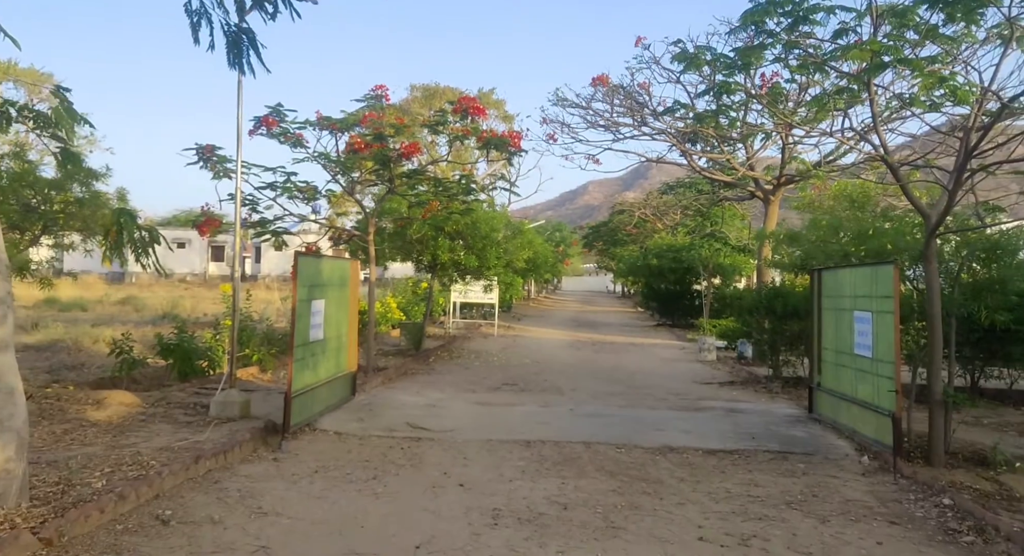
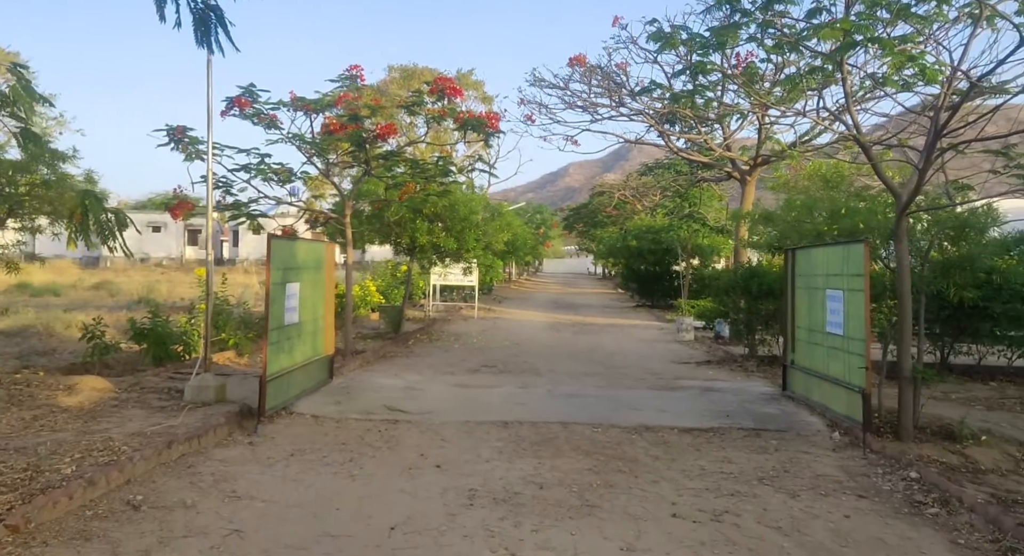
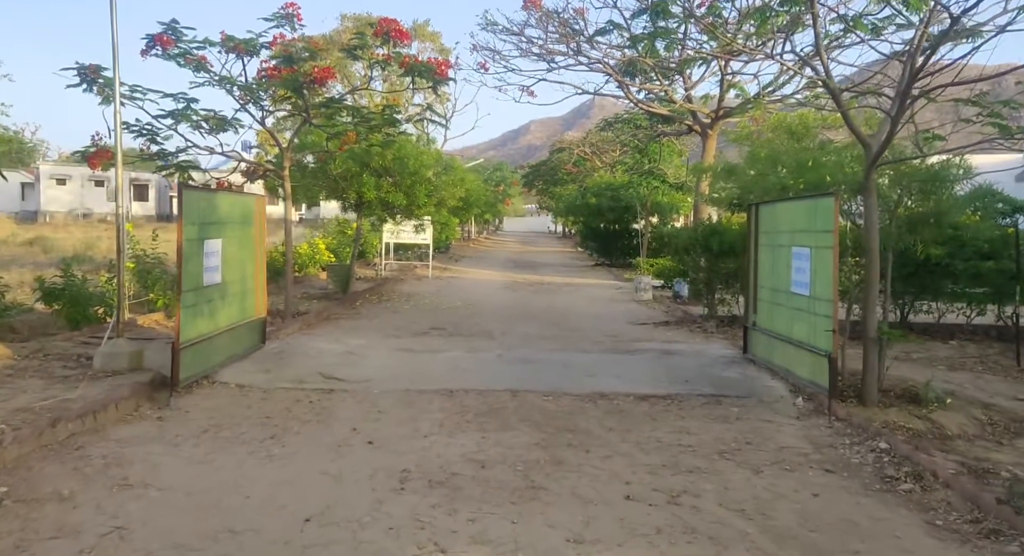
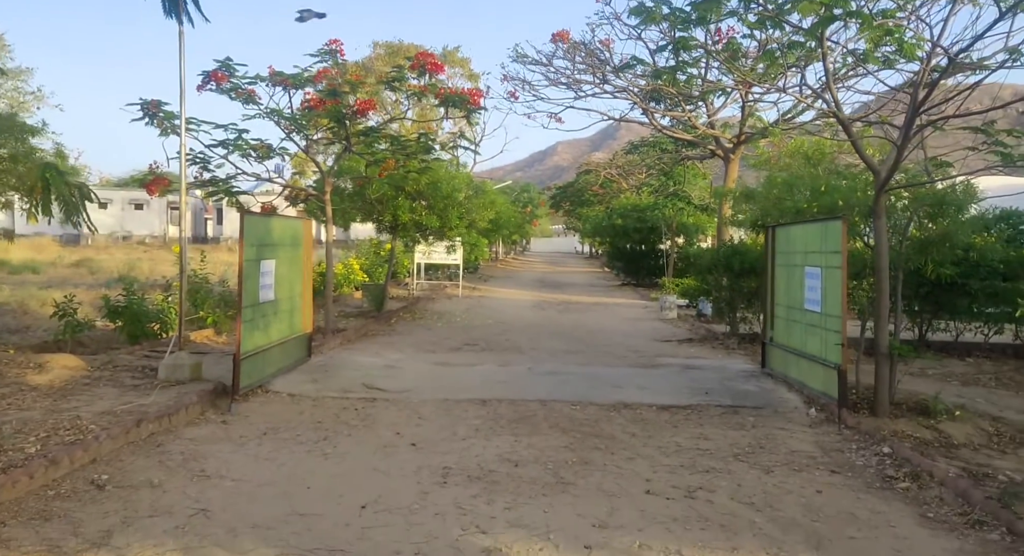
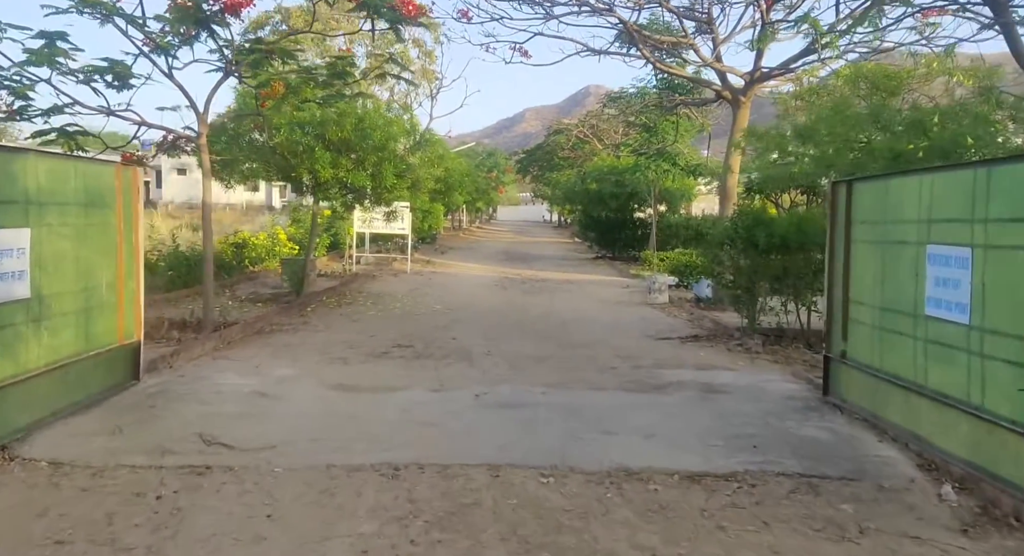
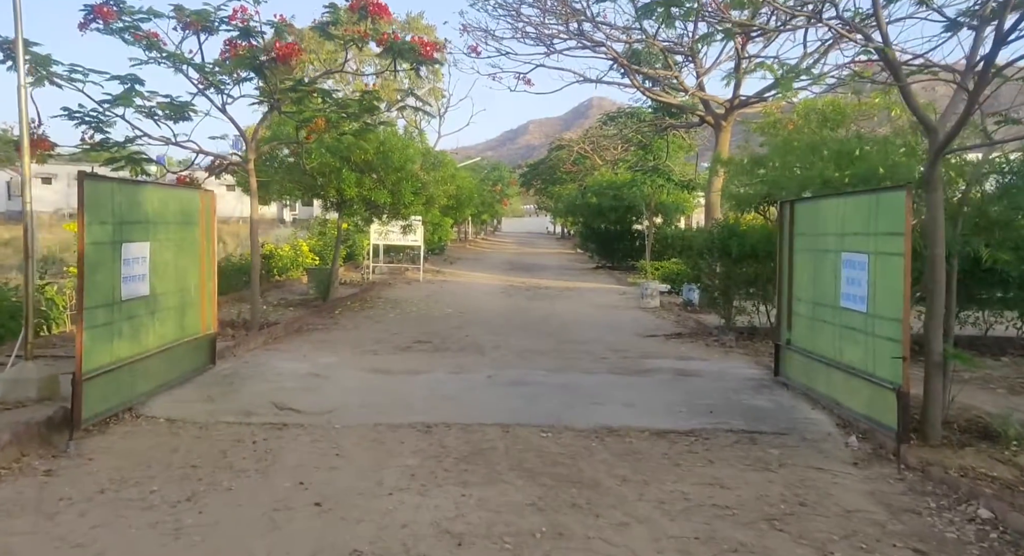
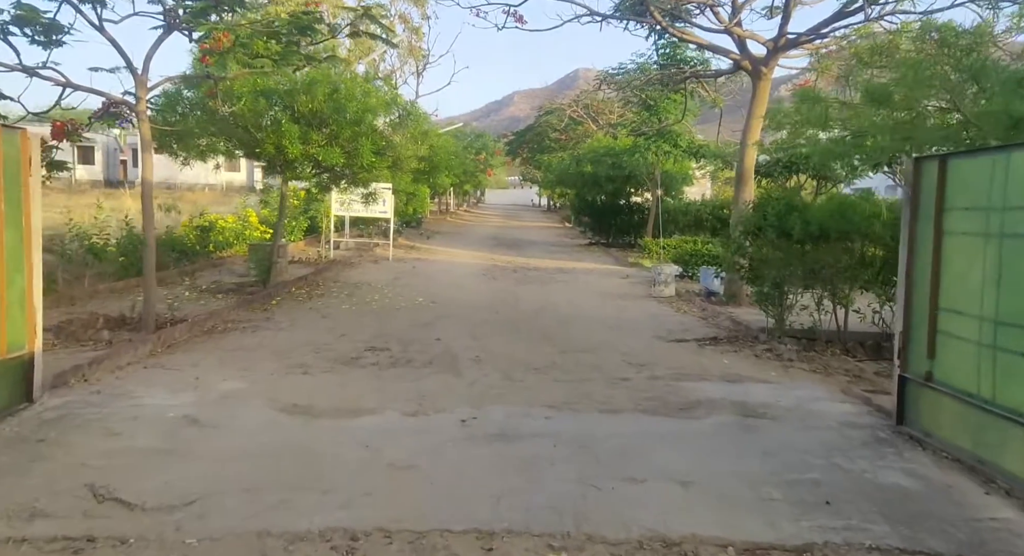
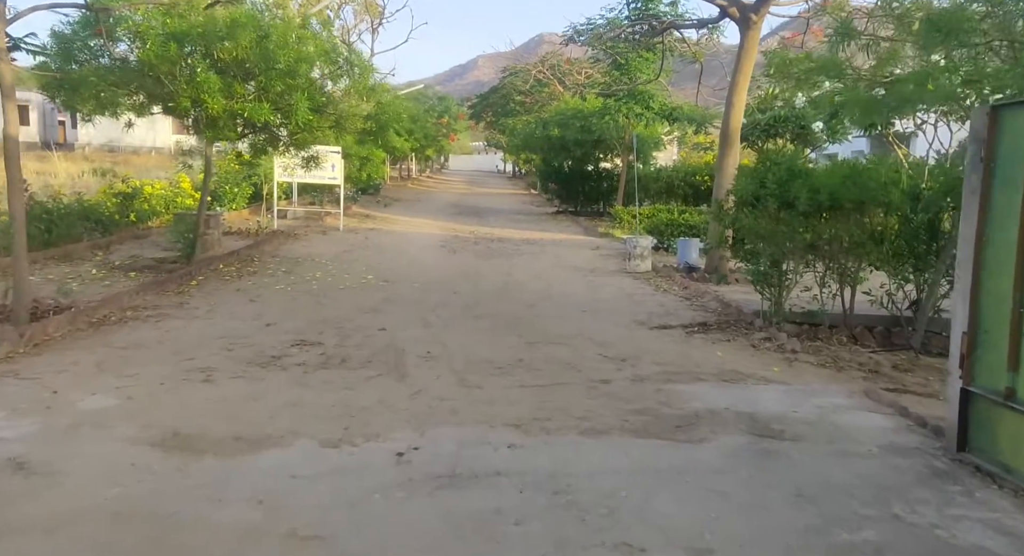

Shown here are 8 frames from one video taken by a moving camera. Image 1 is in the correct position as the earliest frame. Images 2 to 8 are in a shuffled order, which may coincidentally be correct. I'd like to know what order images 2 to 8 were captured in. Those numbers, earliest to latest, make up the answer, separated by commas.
2, 4, 3, 6, 5, 7, 8
